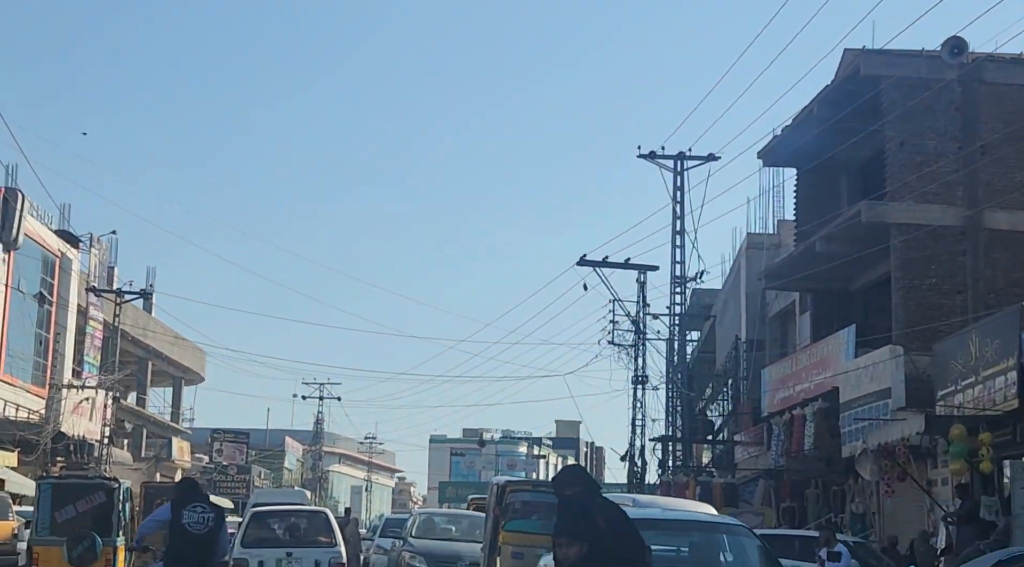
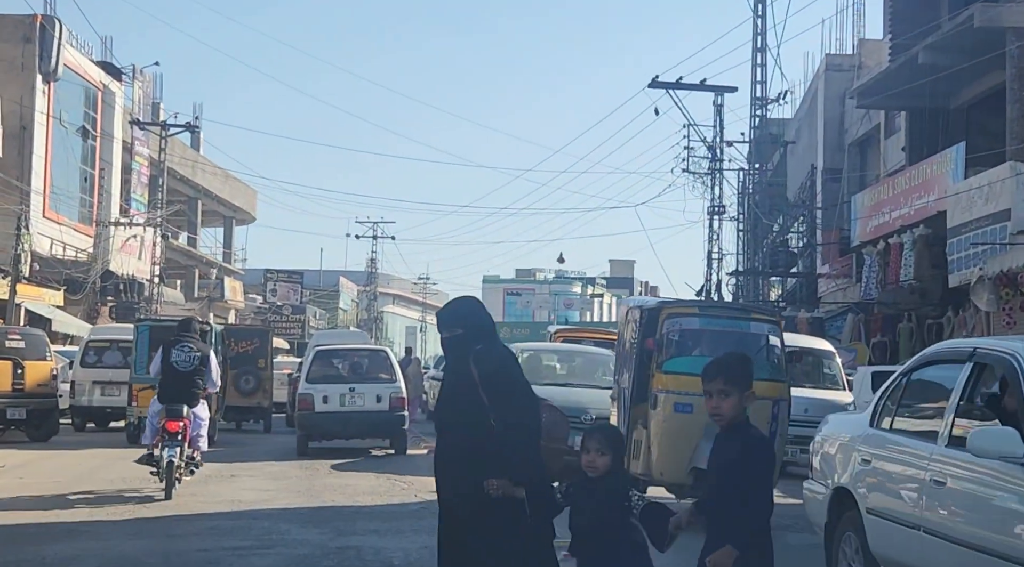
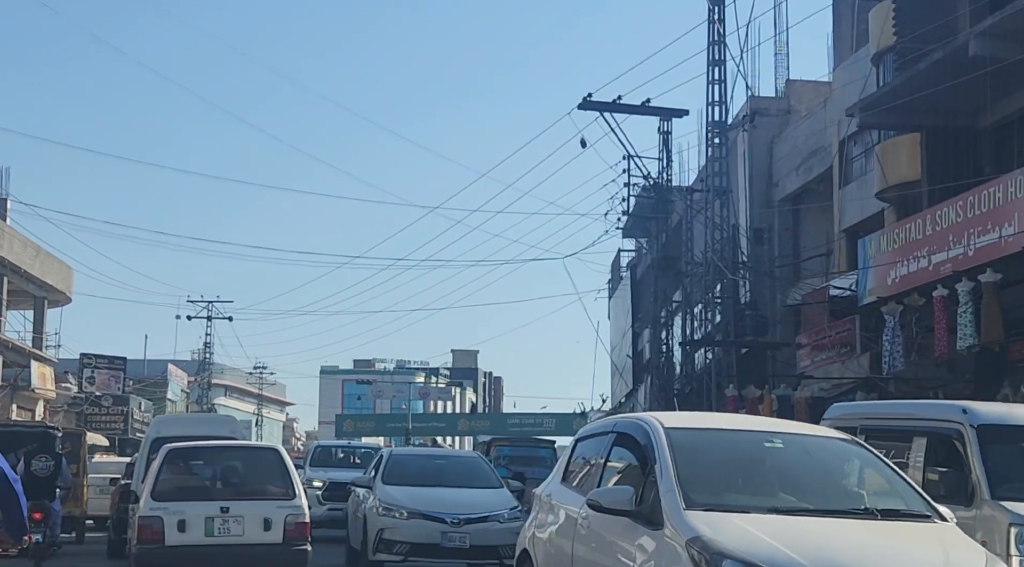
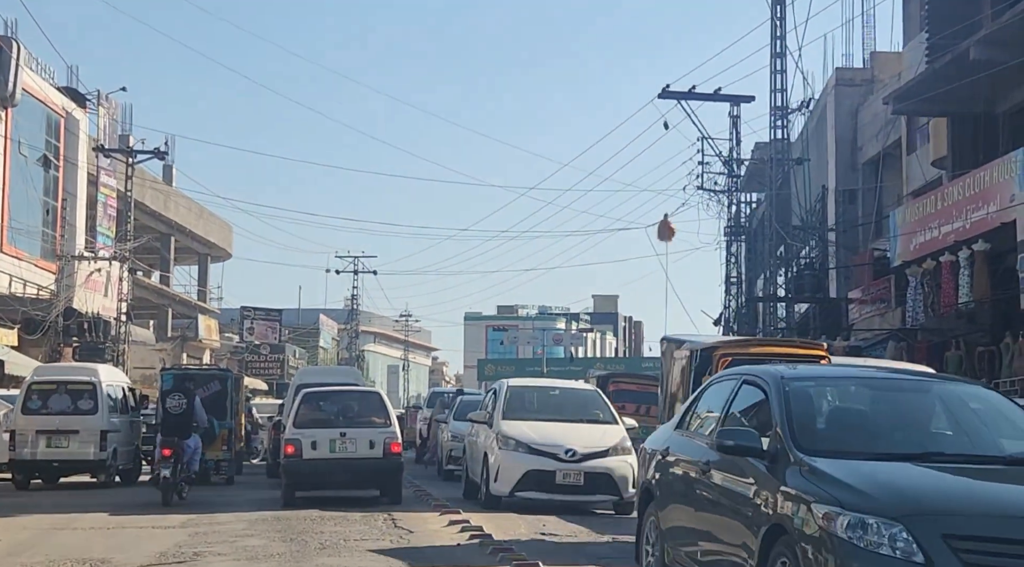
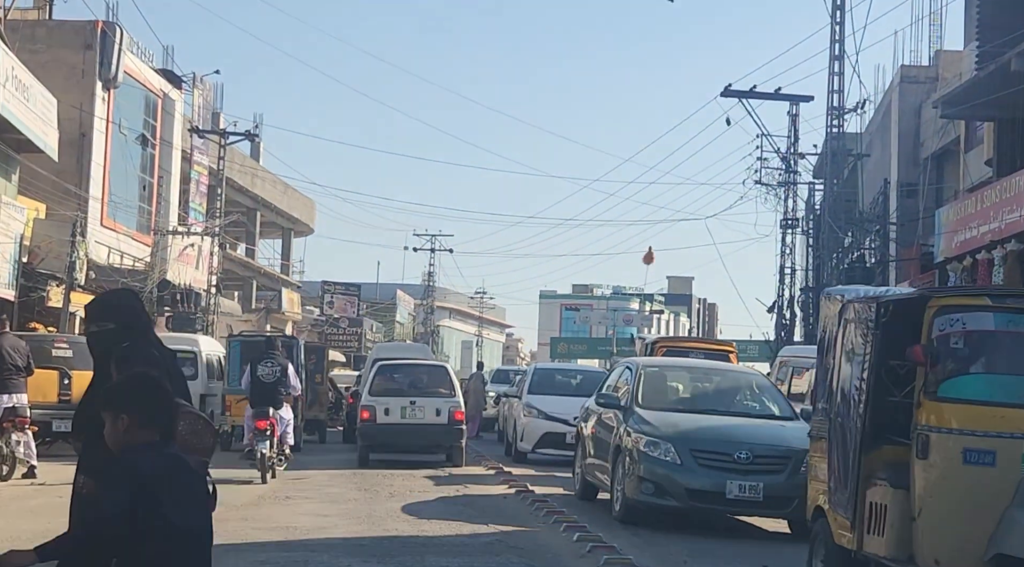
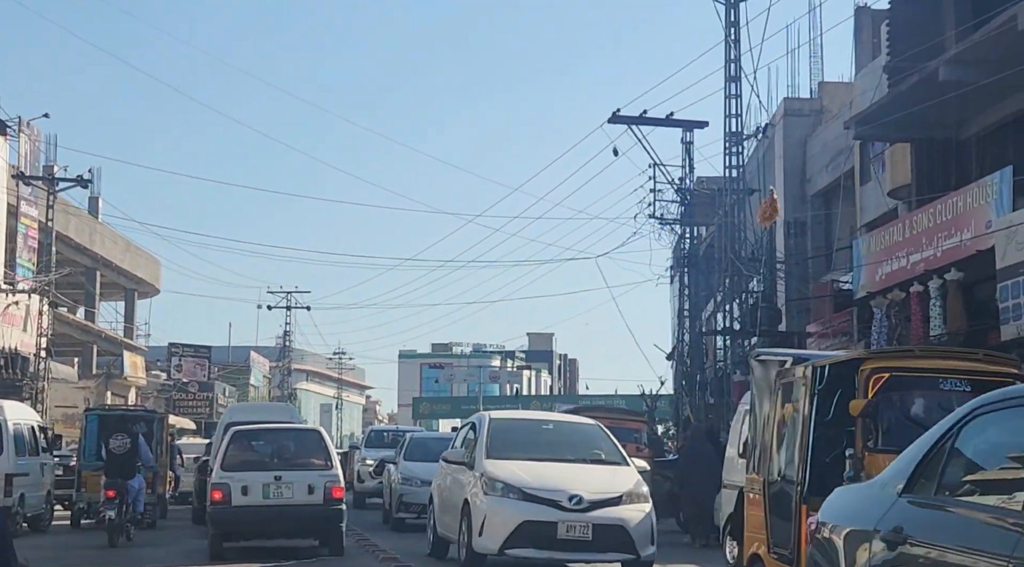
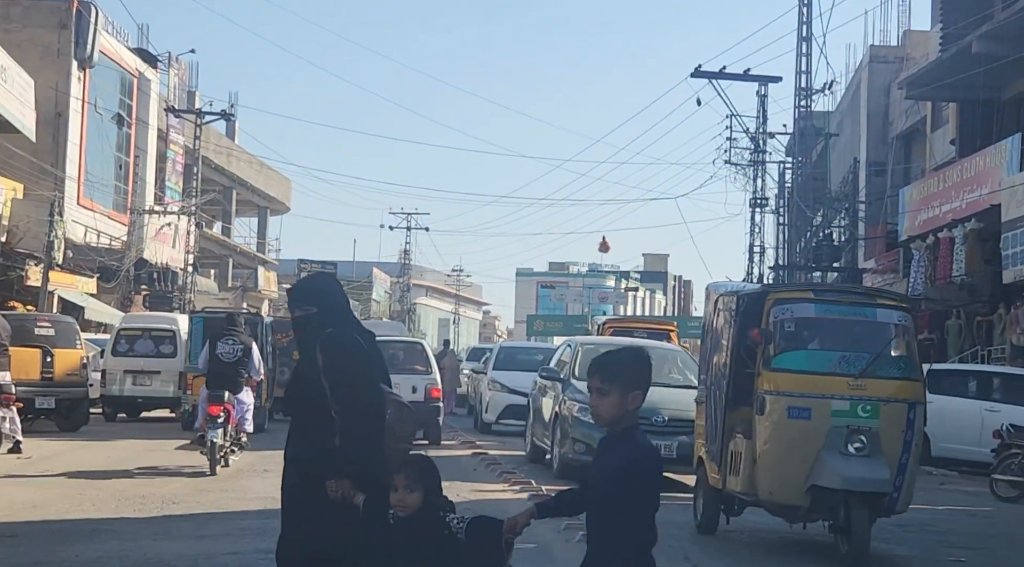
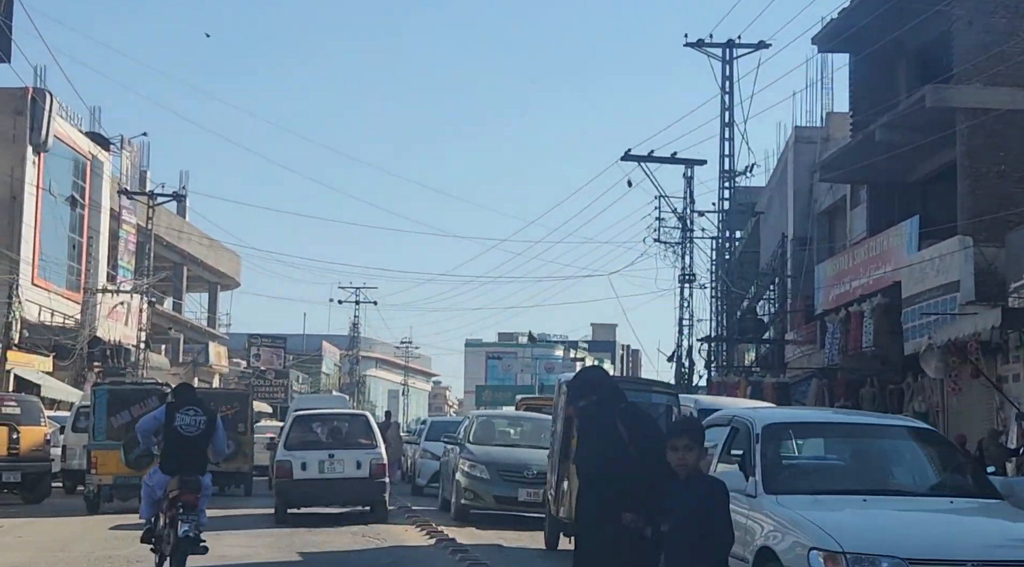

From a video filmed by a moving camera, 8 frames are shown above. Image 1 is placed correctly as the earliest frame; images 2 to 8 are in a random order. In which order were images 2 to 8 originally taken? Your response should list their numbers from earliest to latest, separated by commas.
8, 2, 7, 5, 4, 6, 3
